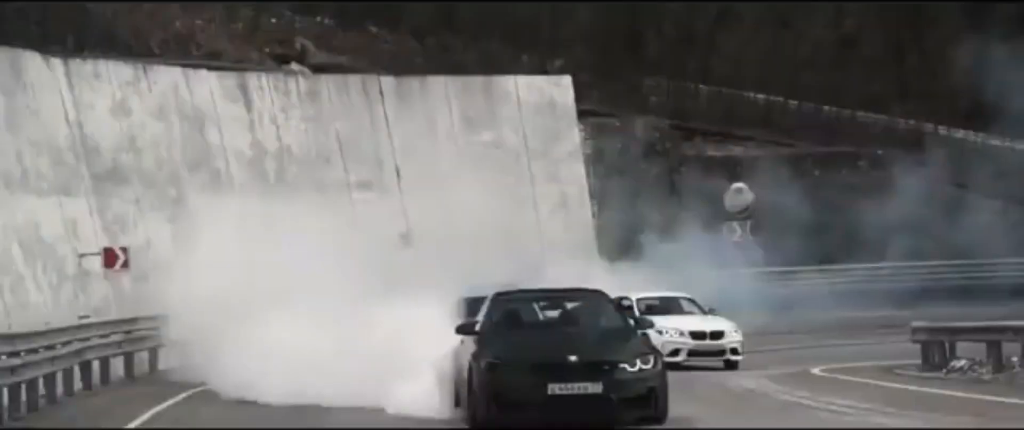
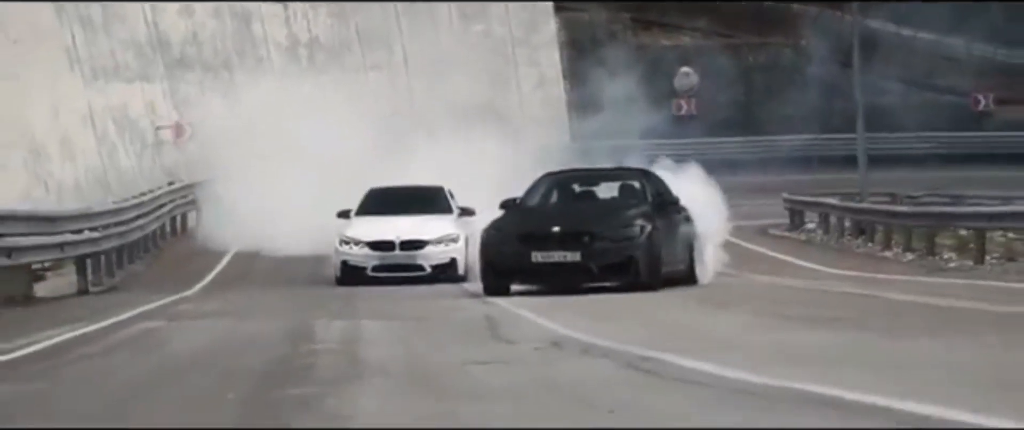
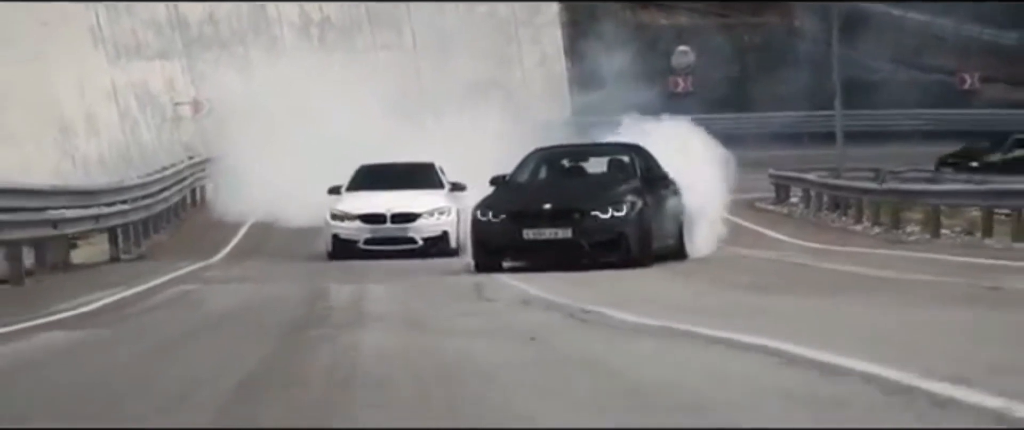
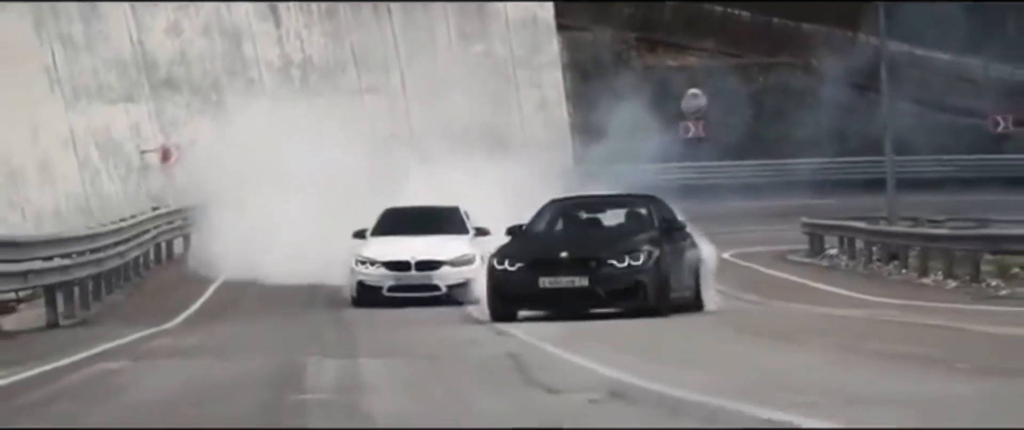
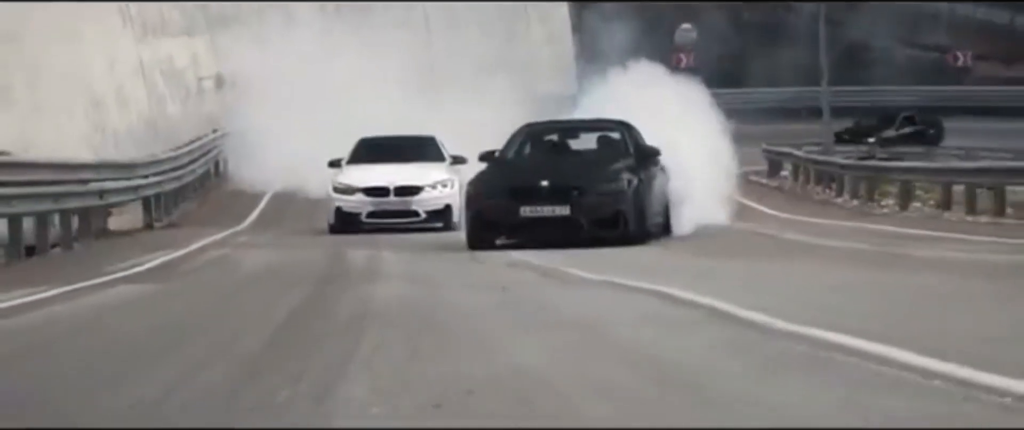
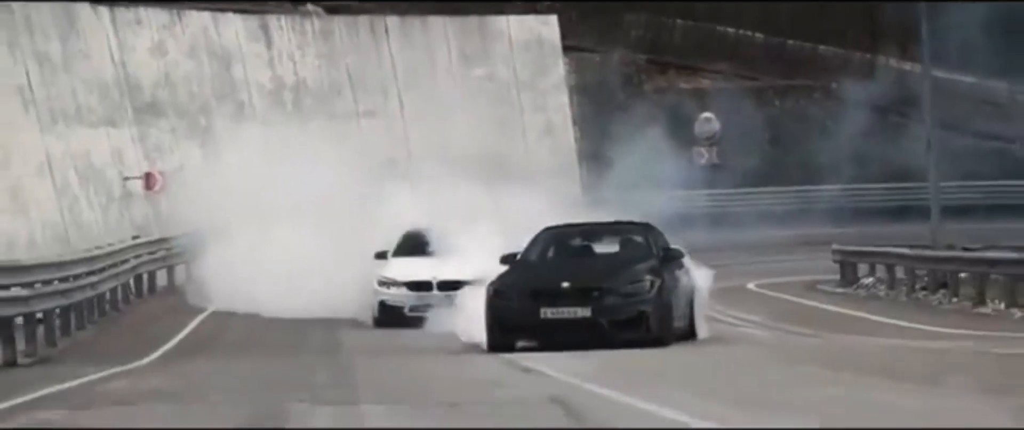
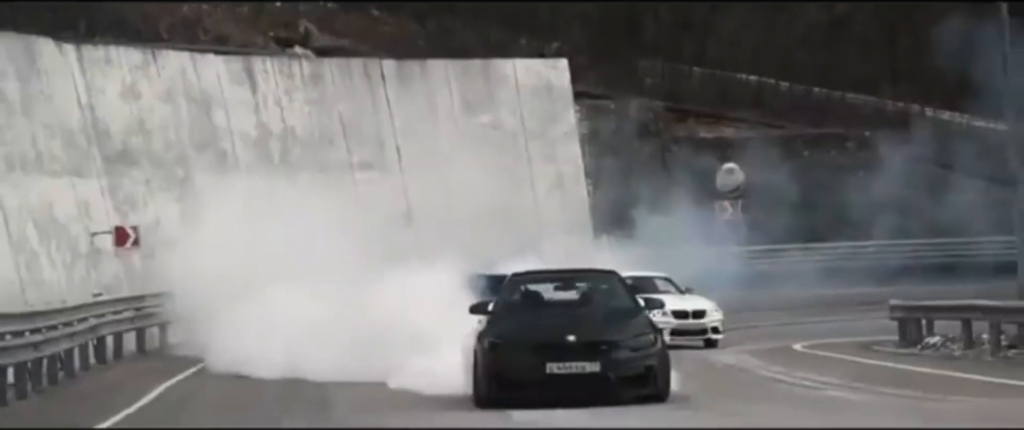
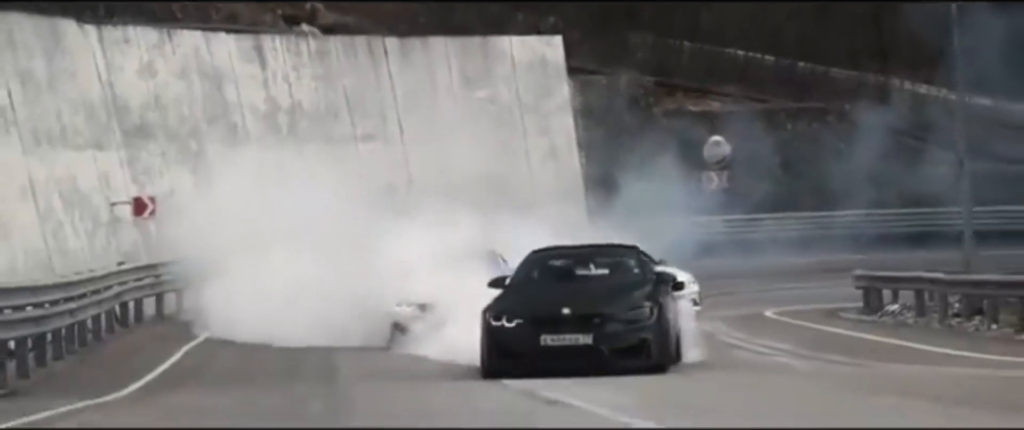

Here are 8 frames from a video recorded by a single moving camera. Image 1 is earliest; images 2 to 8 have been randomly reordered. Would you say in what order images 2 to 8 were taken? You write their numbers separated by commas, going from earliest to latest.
7, 8, 6, 4, 2, 3, 5
